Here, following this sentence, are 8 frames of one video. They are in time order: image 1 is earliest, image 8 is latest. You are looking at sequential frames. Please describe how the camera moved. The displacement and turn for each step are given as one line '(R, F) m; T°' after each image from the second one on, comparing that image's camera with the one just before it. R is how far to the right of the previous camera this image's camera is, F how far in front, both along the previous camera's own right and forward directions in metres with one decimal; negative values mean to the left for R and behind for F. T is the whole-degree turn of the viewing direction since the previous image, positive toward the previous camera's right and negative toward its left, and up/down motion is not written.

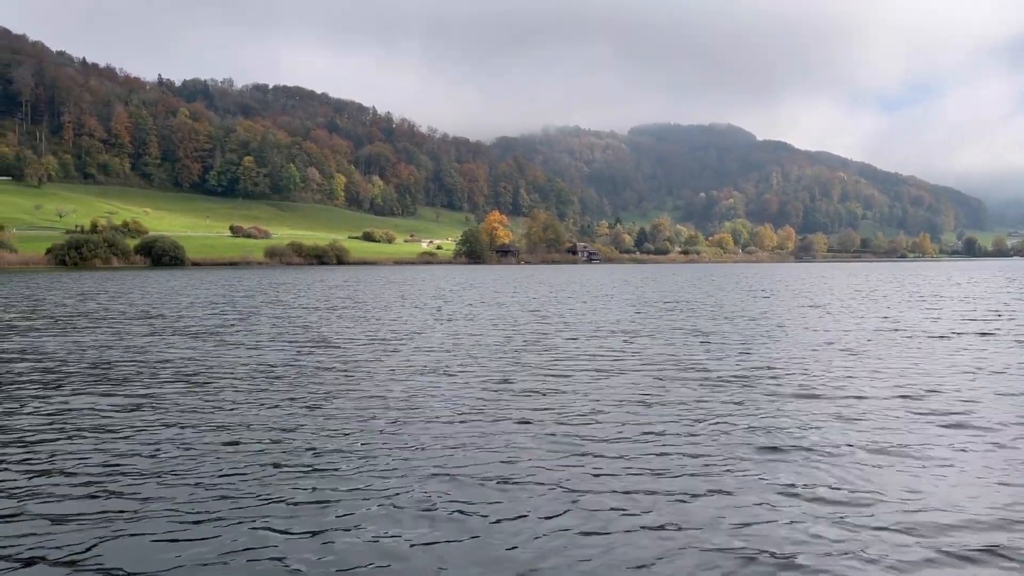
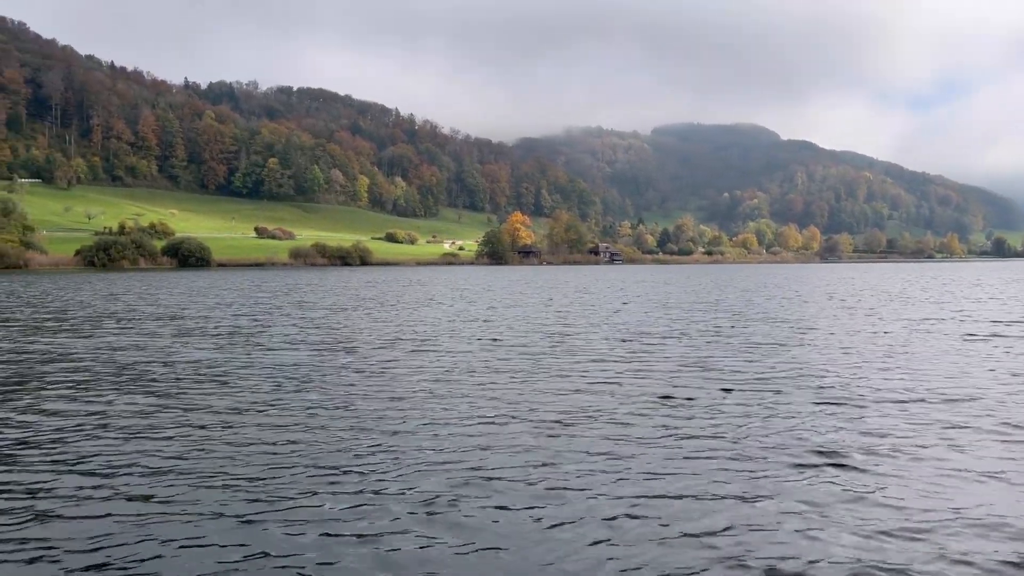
(-0.4, 0.0) m; -1°
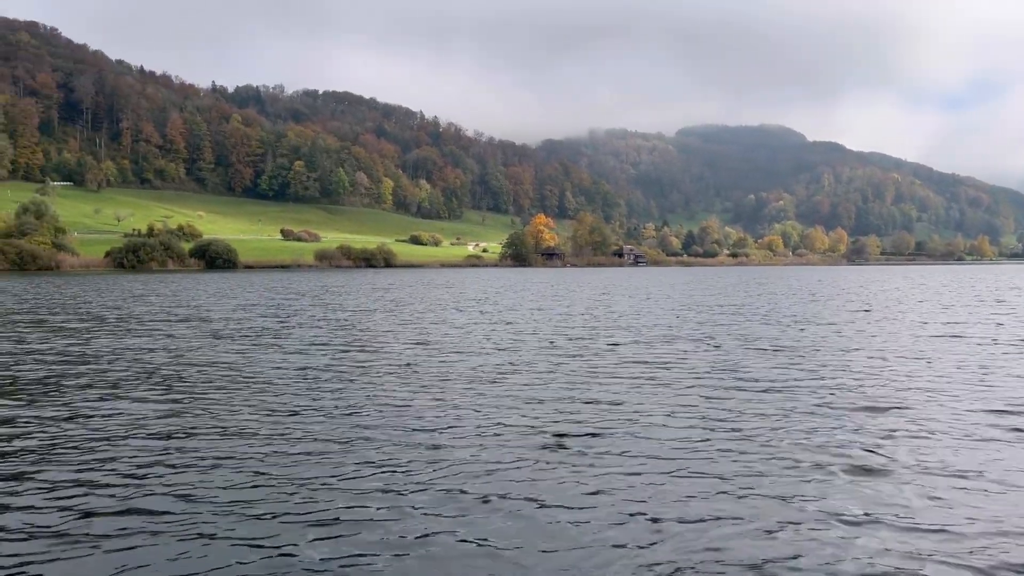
(-0.5, 0.0) m; -1°
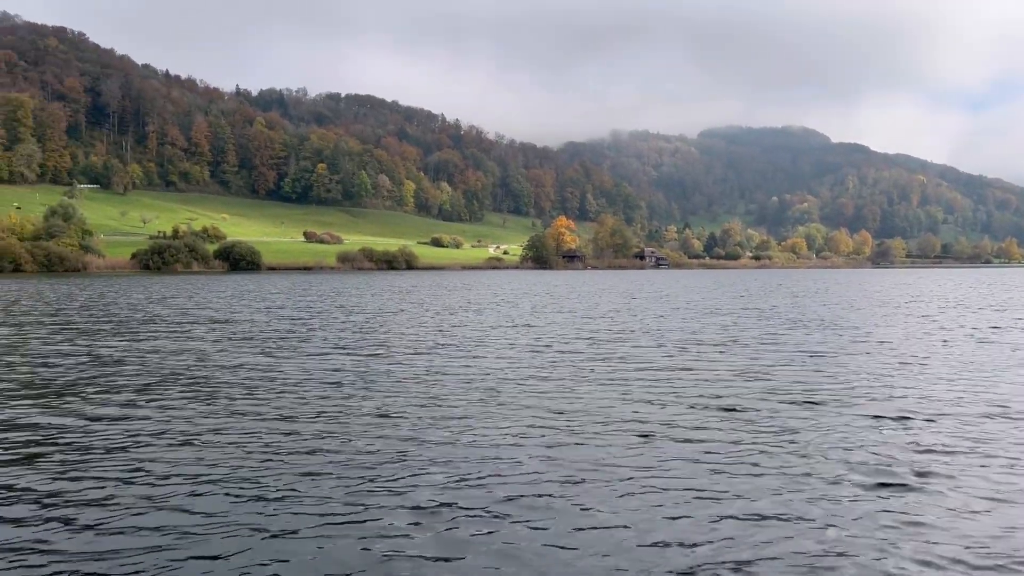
(-0.5, 0.0) m; -1°
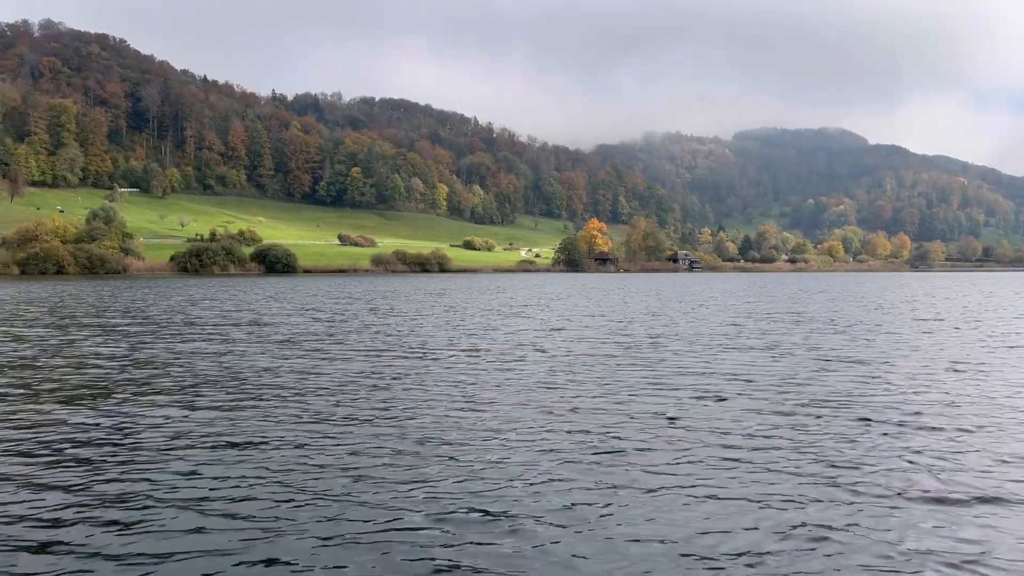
(-0.7, 0.0) m; -2°
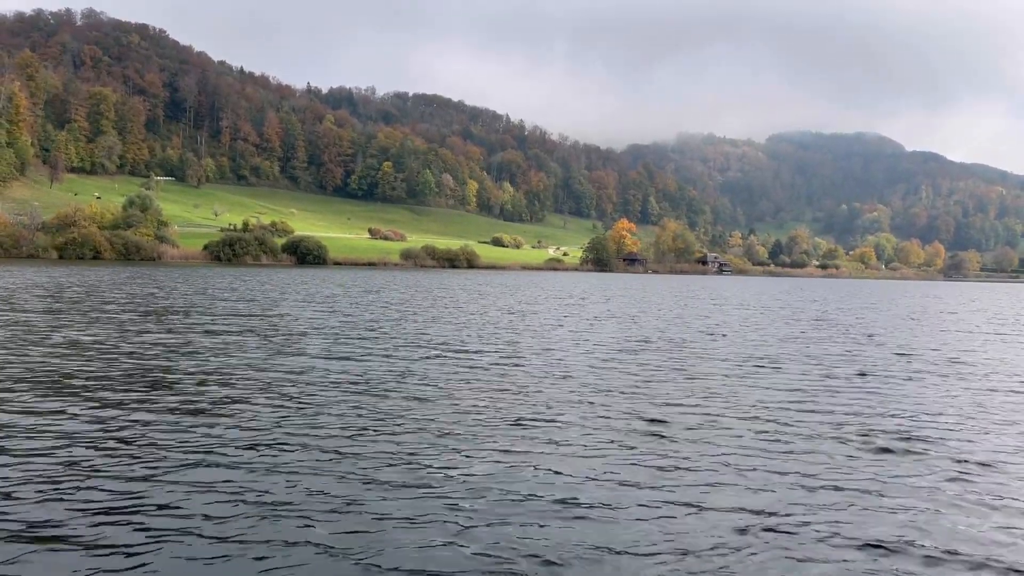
(-0.7, -0.1) m; -1°
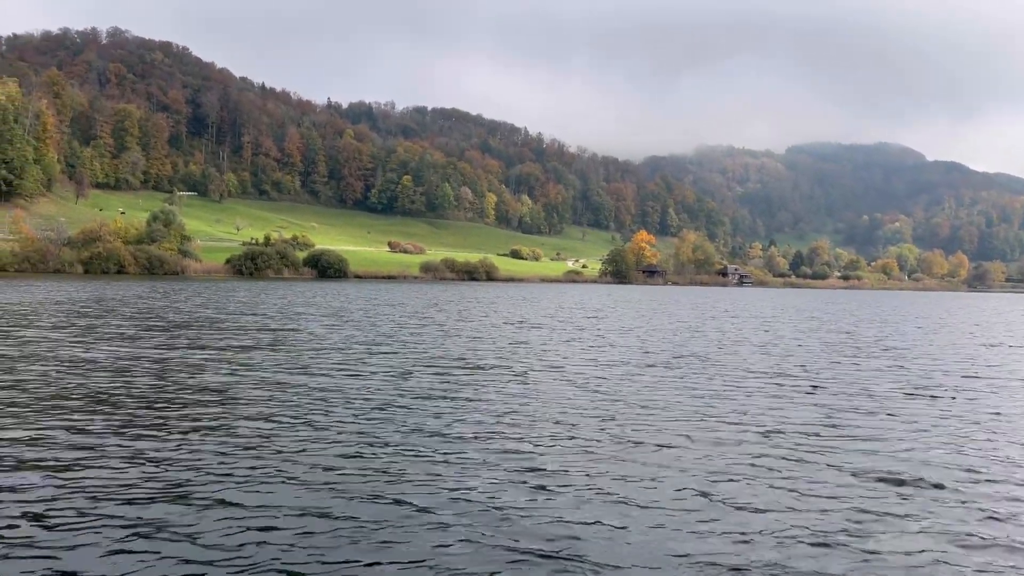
(-0.4, 0.0) m; -1°
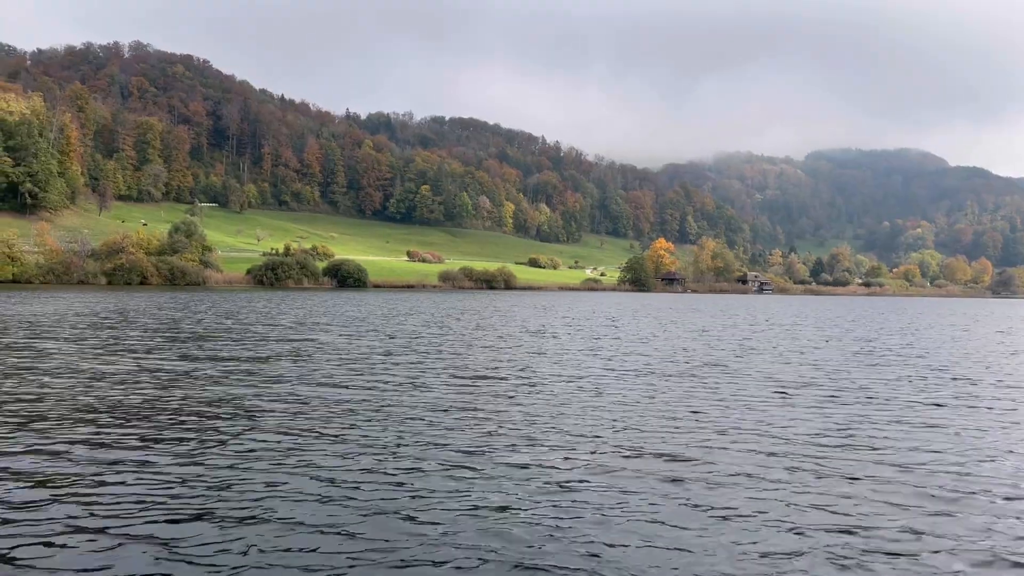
(-0.4, 0.0) m; -1°
